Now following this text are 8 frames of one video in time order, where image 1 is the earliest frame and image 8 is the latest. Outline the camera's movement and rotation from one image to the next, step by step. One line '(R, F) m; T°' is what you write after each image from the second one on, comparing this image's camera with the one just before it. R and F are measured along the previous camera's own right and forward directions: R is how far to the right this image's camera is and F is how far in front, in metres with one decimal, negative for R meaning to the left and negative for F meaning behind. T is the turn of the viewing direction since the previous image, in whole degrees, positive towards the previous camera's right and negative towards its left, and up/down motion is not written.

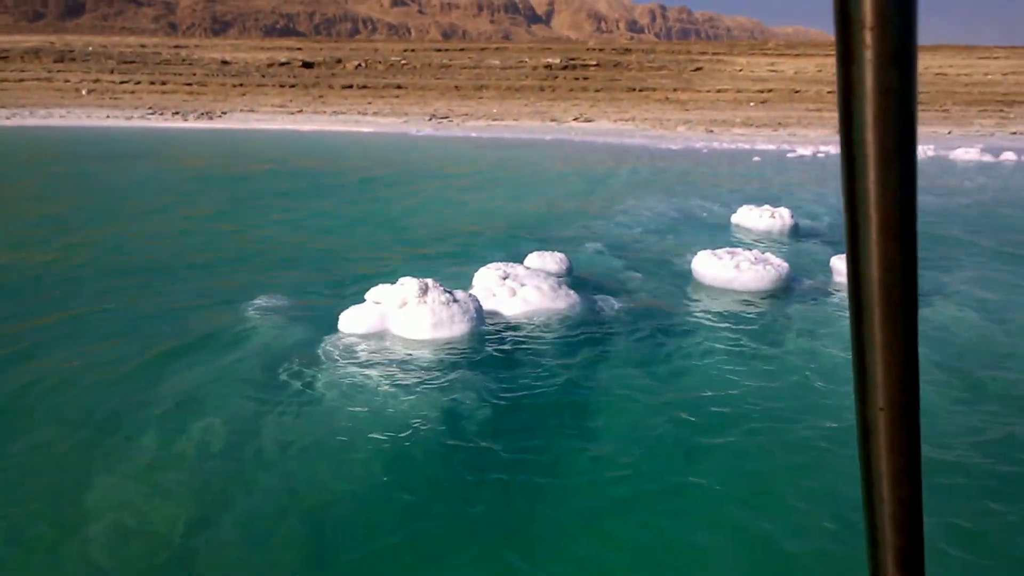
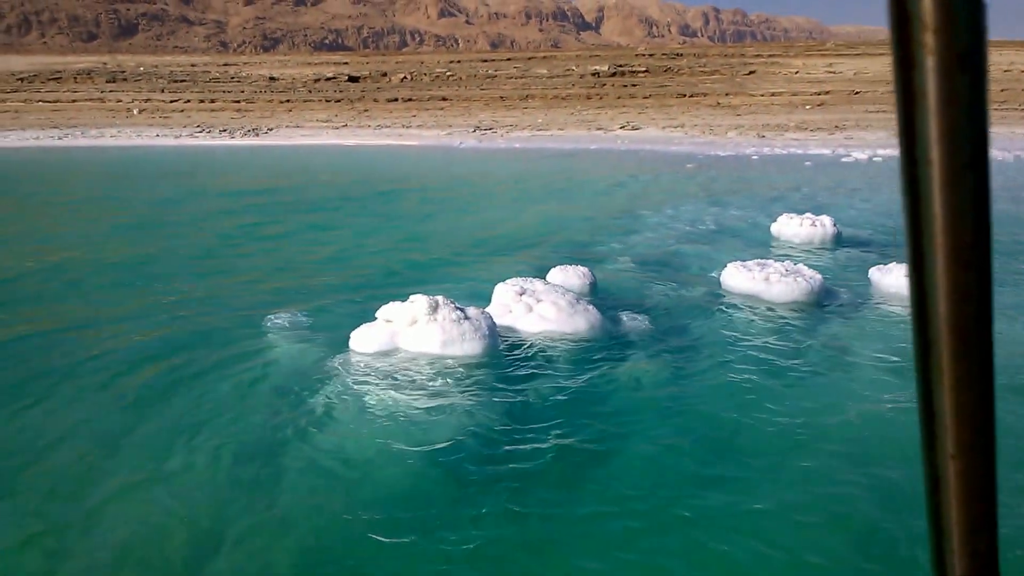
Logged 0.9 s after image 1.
(+0.8, 0.0) m; -5°
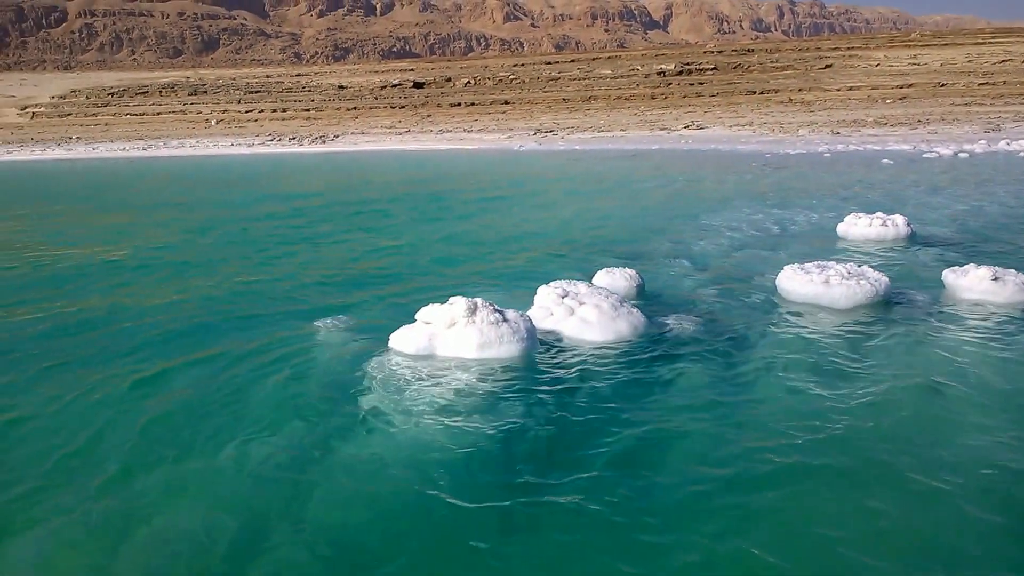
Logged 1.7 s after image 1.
(+1.5, -0.2) m; -8°
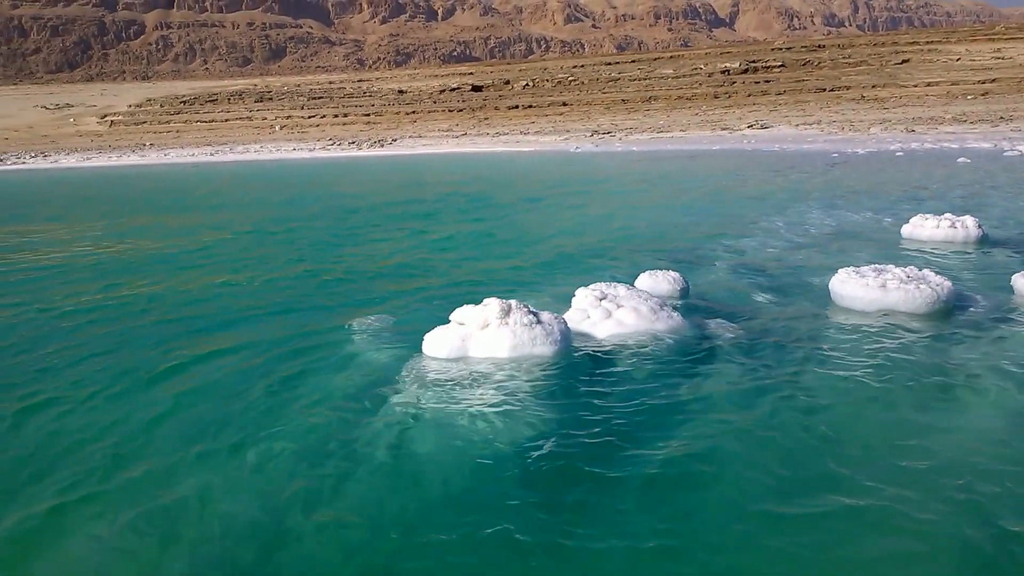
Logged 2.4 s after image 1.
(+1.0, +0.1) m; -6°
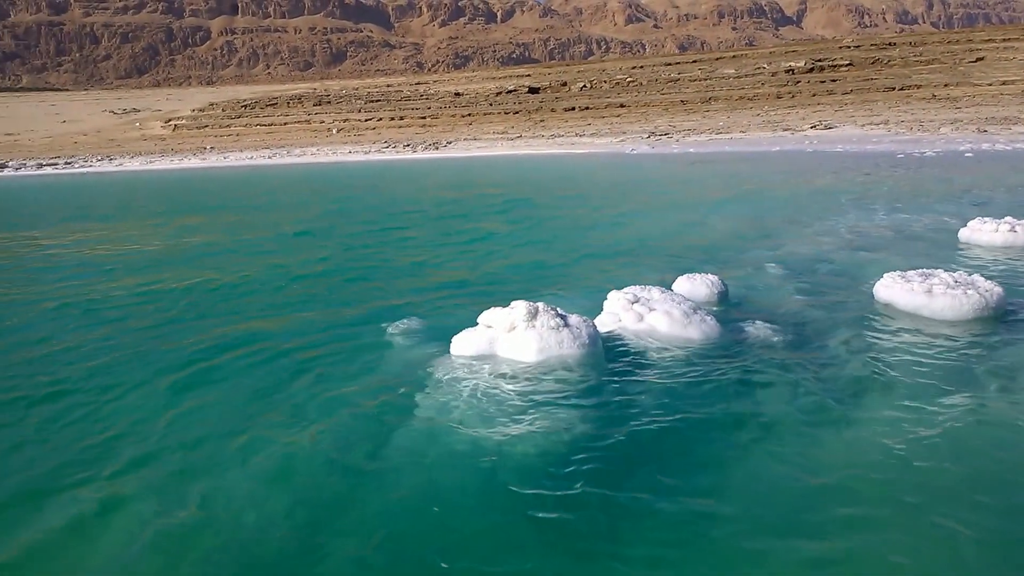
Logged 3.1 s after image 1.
(+0.5, +0.2) m; -4°
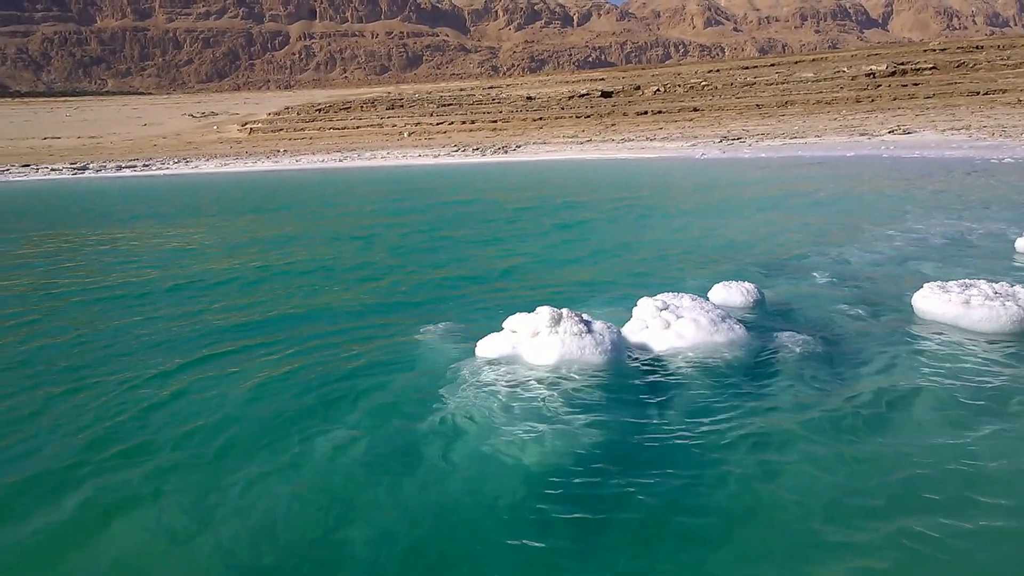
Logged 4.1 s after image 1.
(+0.4, +0.1) m; -5°
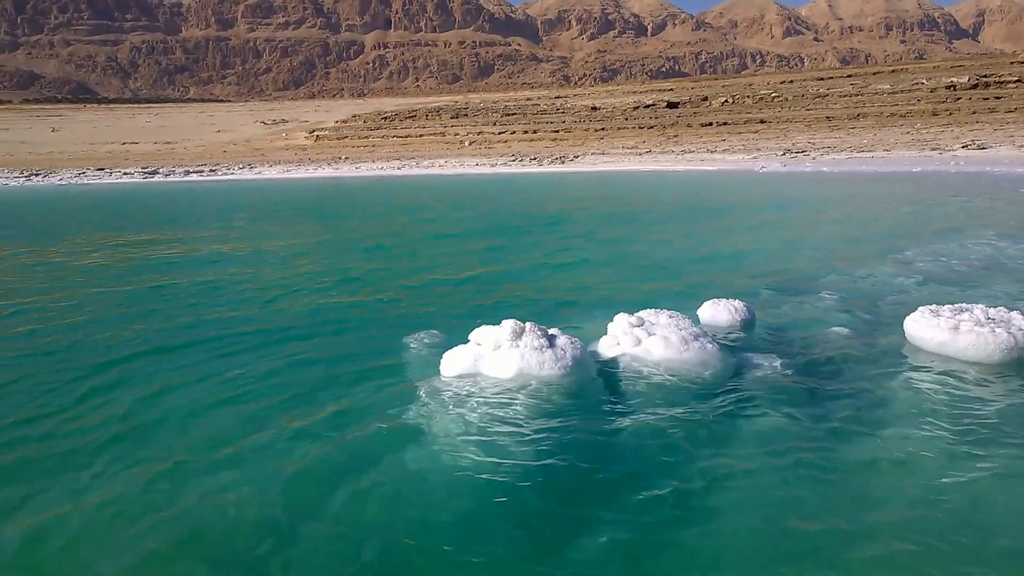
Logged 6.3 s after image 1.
(+1.1, +0.1) m; -7°
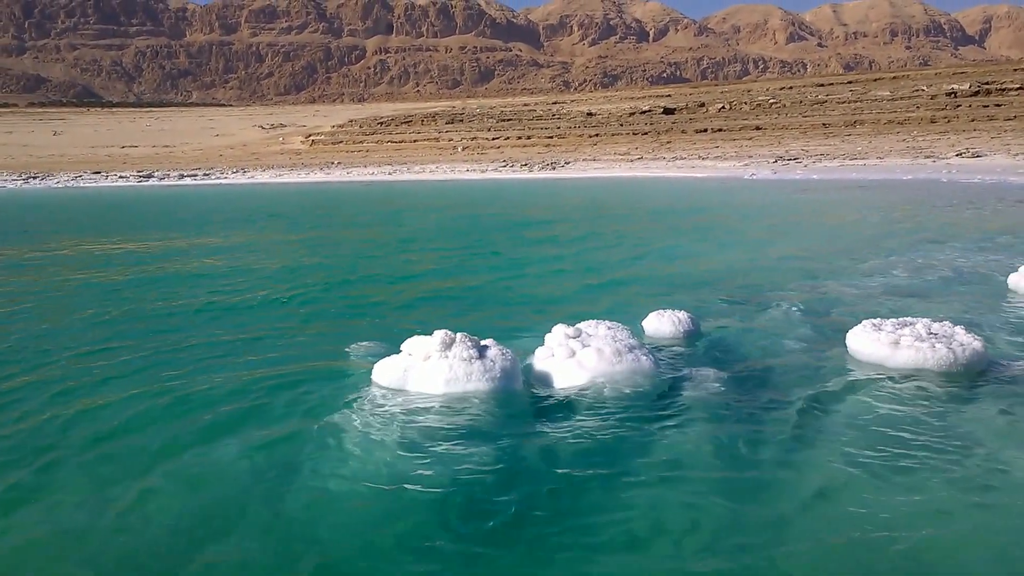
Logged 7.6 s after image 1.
(+0.7, 0.0) m; -2°
